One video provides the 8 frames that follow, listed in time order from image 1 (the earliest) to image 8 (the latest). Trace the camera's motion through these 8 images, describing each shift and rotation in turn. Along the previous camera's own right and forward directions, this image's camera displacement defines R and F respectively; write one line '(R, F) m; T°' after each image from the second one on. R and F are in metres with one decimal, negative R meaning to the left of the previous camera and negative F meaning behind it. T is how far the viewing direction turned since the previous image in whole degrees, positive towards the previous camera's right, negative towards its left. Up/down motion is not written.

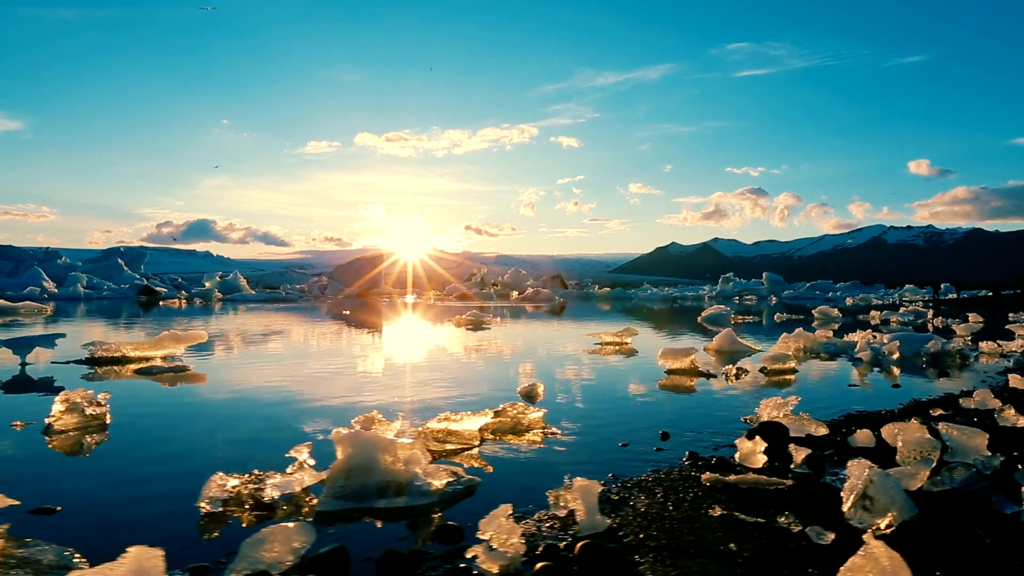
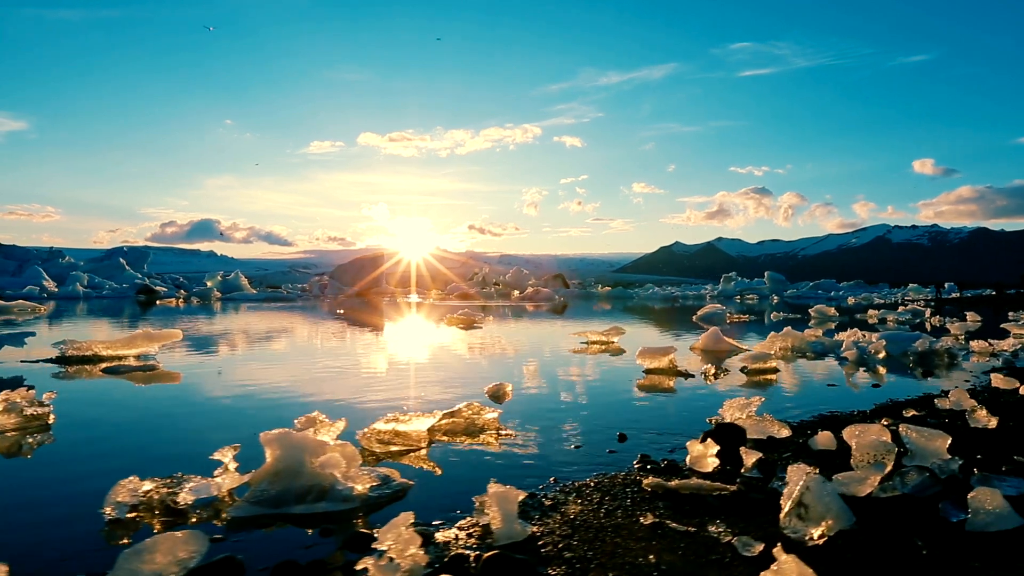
(+0.4, +0.2) m; 0°
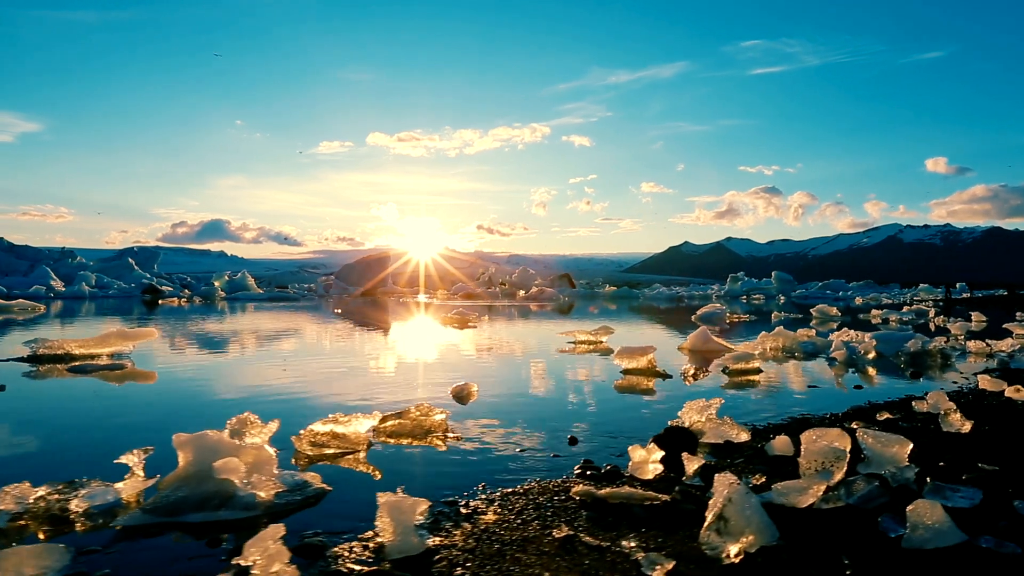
(+0.4, +0.2) m; -1°
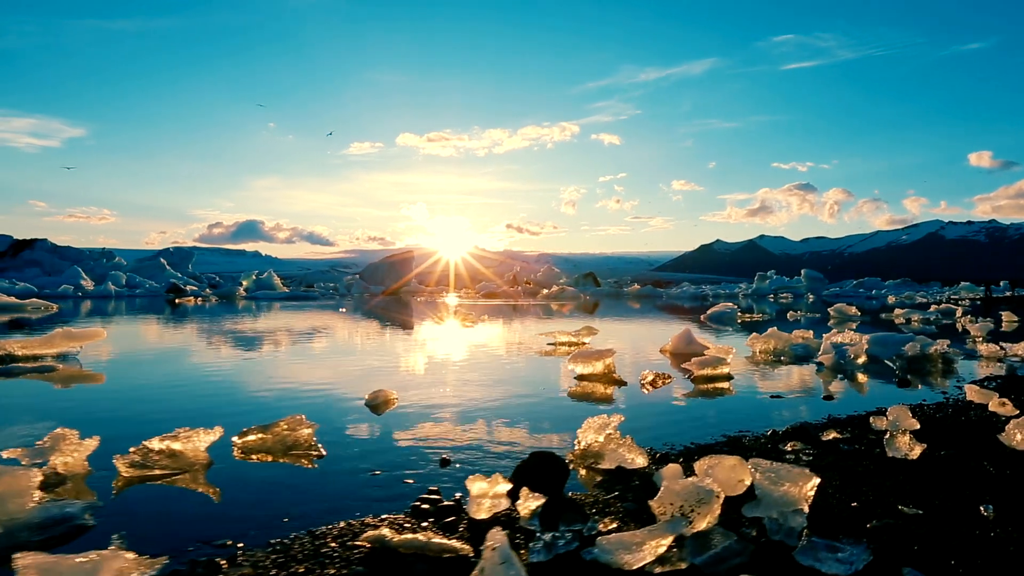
(+1.0, +0.7) m; -3°
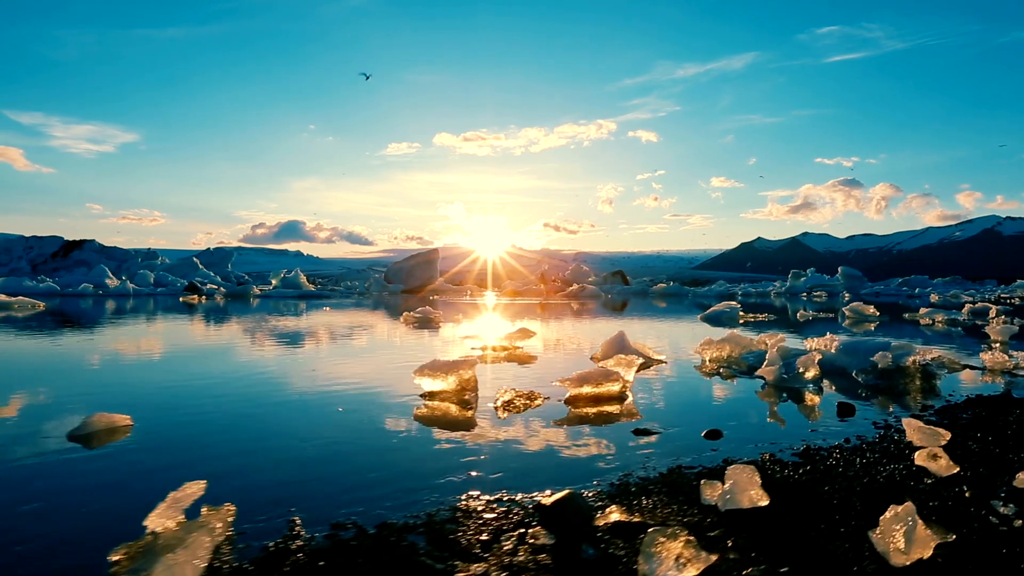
(+2.0, +1.7) m; -3°
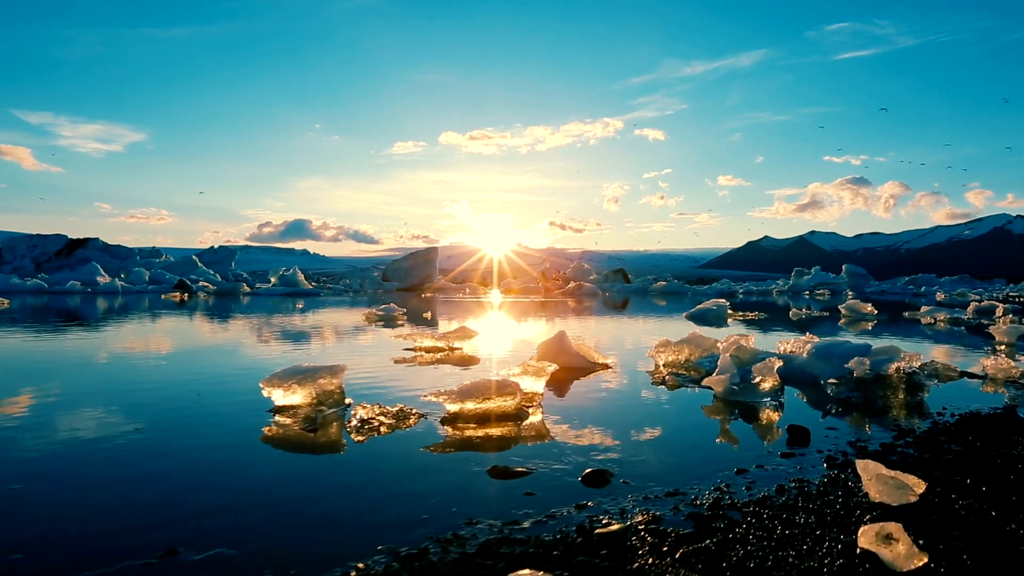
(+1.0, +1.3) m; -1°
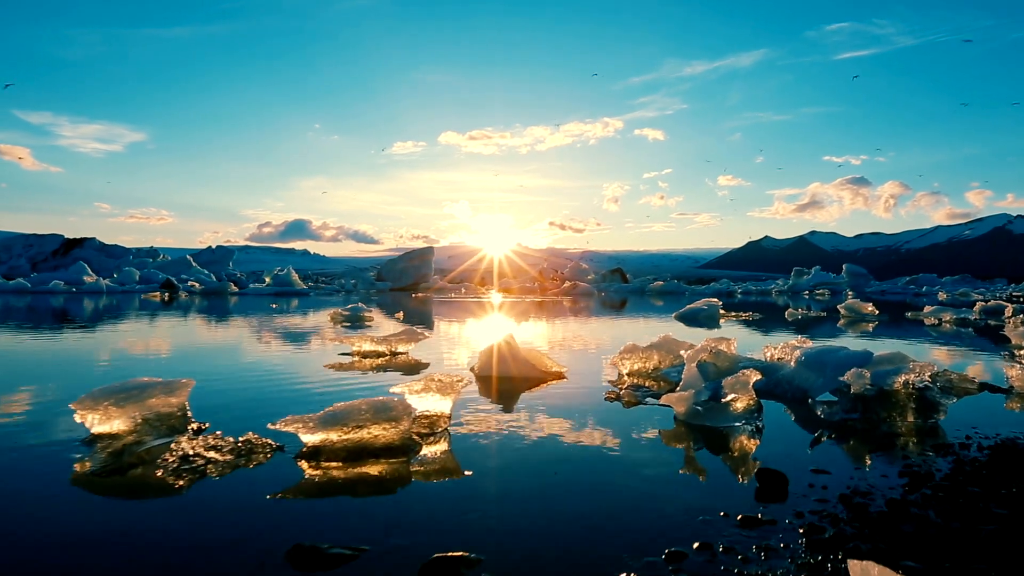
(+0.6, +1.1) m; 0°
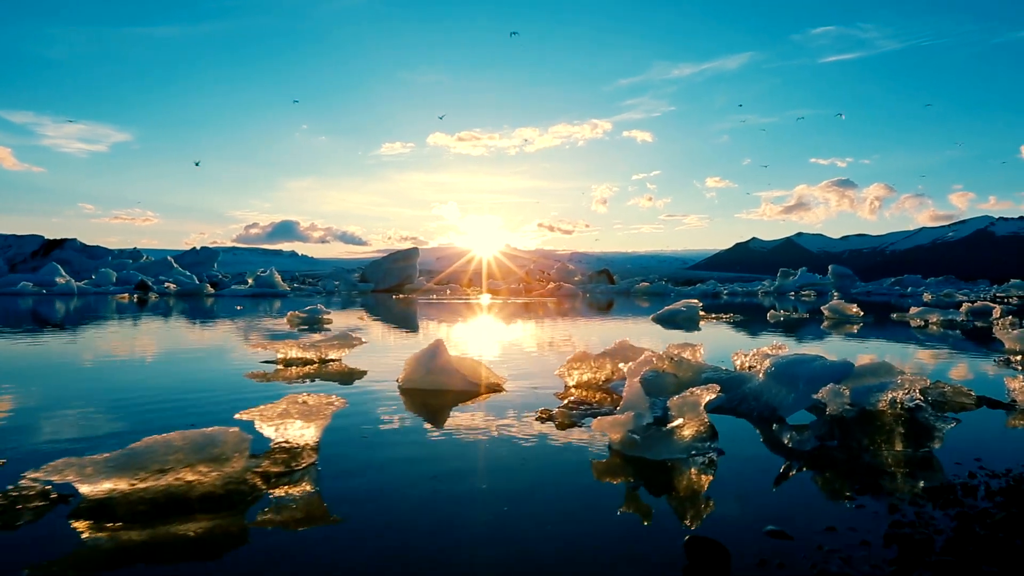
(+0.5, +0.9) m; +1°
